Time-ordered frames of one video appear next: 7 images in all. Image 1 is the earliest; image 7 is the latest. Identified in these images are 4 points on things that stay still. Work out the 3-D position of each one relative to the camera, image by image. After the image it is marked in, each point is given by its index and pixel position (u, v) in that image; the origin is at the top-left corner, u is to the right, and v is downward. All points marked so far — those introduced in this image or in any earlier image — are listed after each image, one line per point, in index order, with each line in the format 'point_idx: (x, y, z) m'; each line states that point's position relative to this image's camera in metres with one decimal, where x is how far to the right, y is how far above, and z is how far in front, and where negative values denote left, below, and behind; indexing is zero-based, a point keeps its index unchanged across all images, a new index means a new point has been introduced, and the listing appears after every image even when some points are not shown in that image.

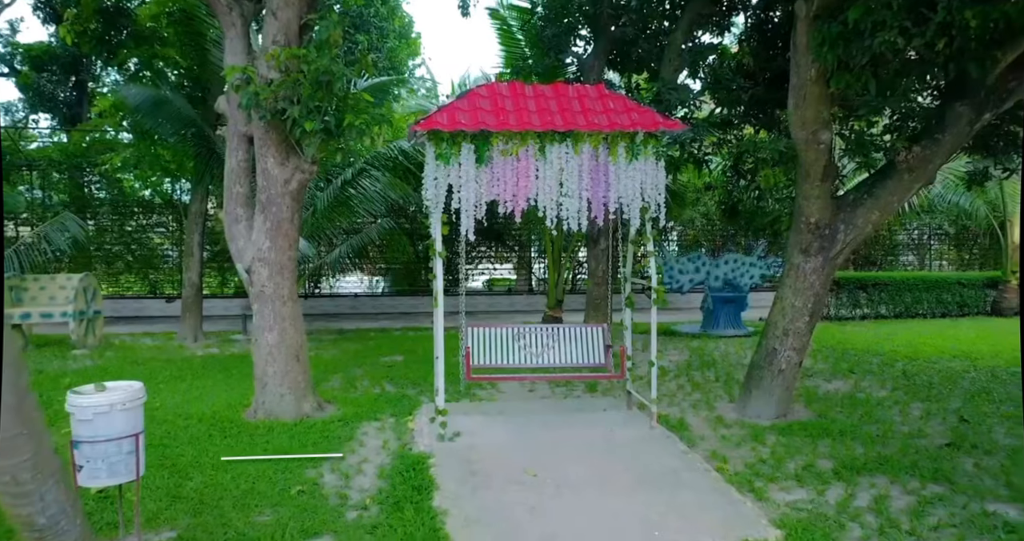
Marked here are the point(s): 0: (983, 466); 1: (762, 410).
0: (+3.3, -1.3, +3.9) m
1: (+2.2, -1.2, +4.9) m
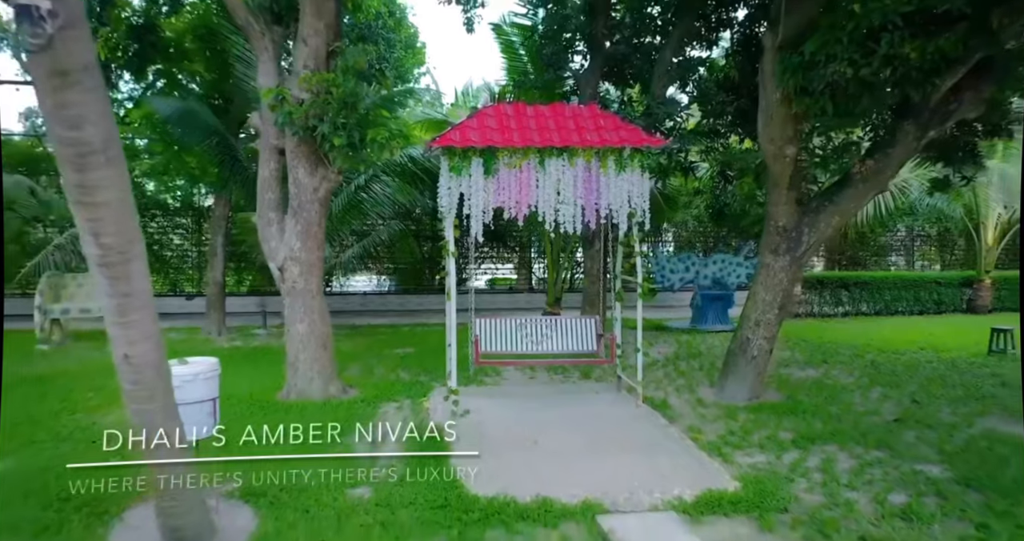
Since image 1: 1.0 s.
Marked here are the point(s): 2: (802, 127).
0: (+3.3, -1.3, +4.6) m
1: (+2.2, -1.2, +5.5) m
2: (+2.7, +1.3, +5.2) m
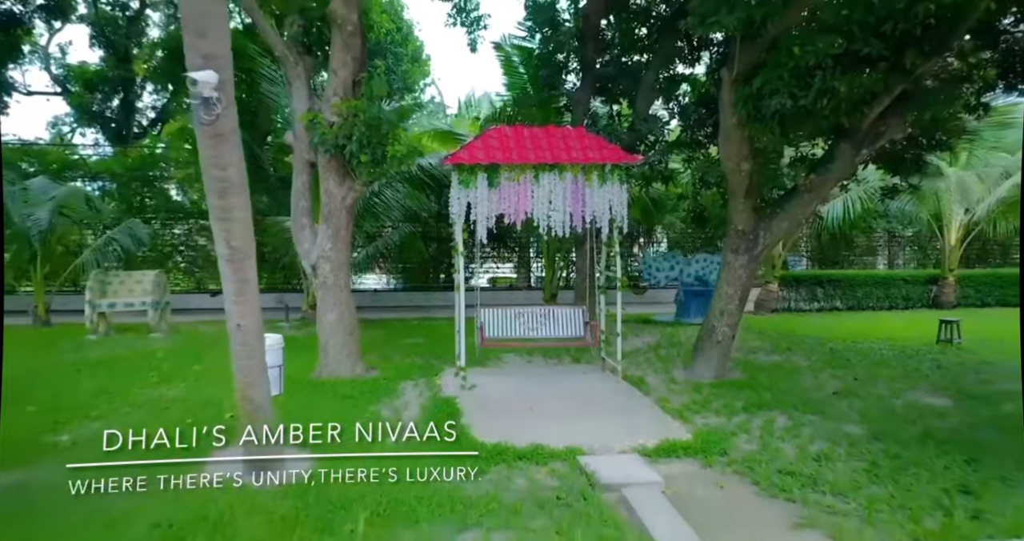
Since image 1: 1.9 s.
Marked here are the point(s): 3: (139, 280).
0: (+3.3, -1.3, +5.5) m
1: (+2.2, -1.1, +6.4) m
2: (+2.7, +1.4, +6.2) m
3: (-6.0, -0.2, +9.2) m
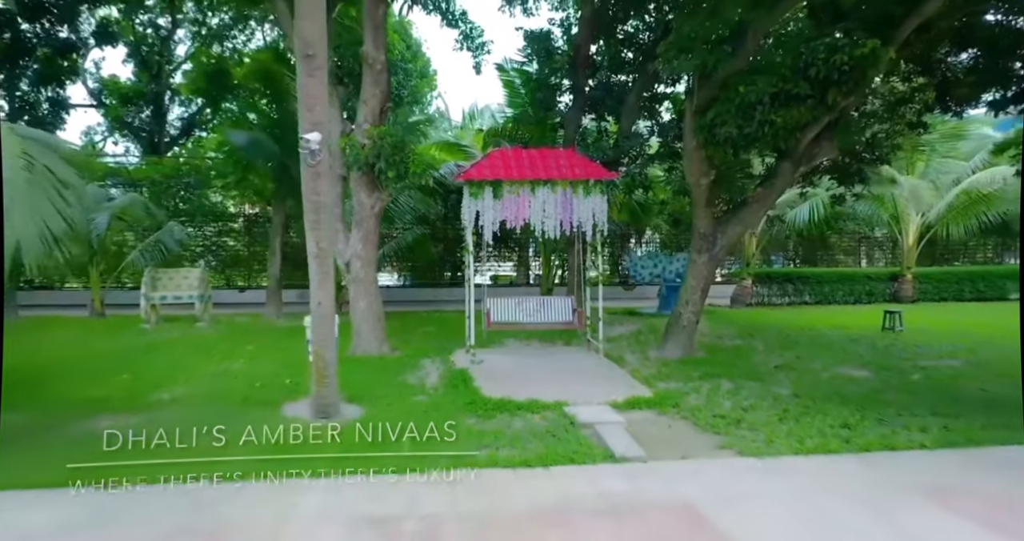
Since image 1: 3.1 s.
0: (+3.3, -1.2, +6.8) m
1: (+2.2, -1.1, +7.7) m
2: (+2.7, +1.4, +7.4) m
3: (-6.0, -0.1, +10.4) m
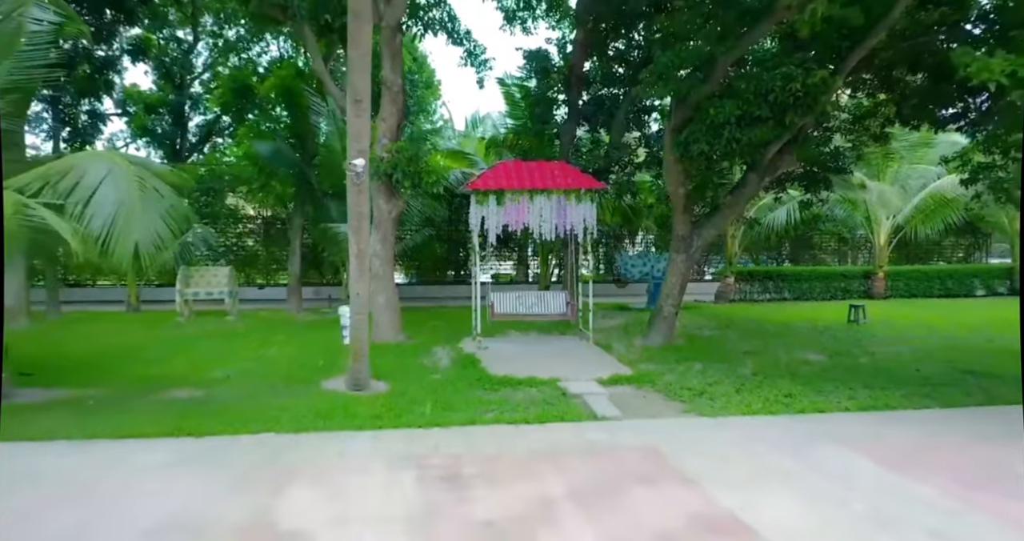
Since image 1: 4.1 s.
0: (+3.3, -1.2, +7.8) m
1: (+2.2, -1.0, +8.8) m
2: (+2.7, +1.4, +8.5) m
3: (-6.0, -0.1, +11.5) m
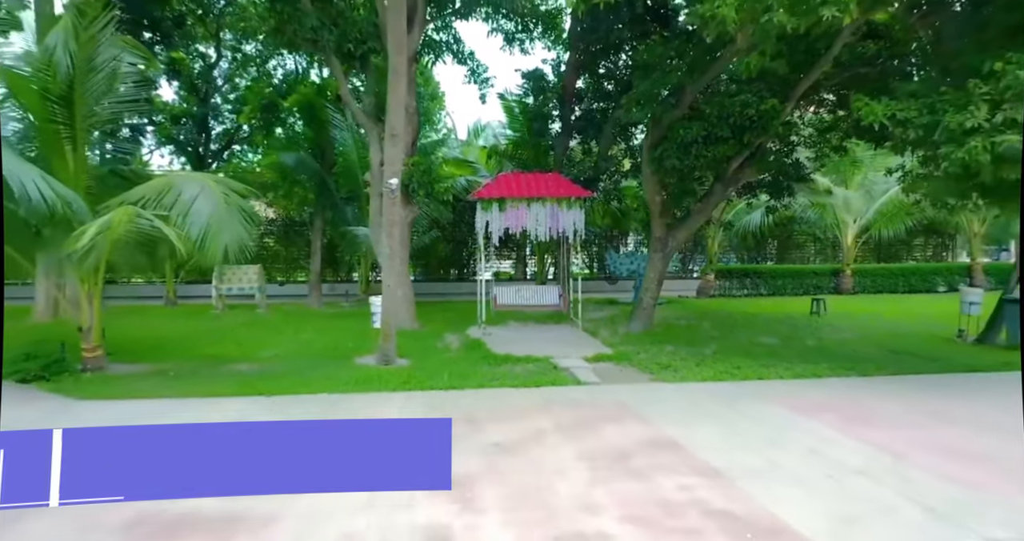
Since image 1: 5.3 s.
0: (+3.3, -1.1, +9.2) m
1: (+2.2, -1.0, +10.1) m
2: (+2.7, +1.5, +9.8) m
3: (-6.0, 0.0, +12.8) m
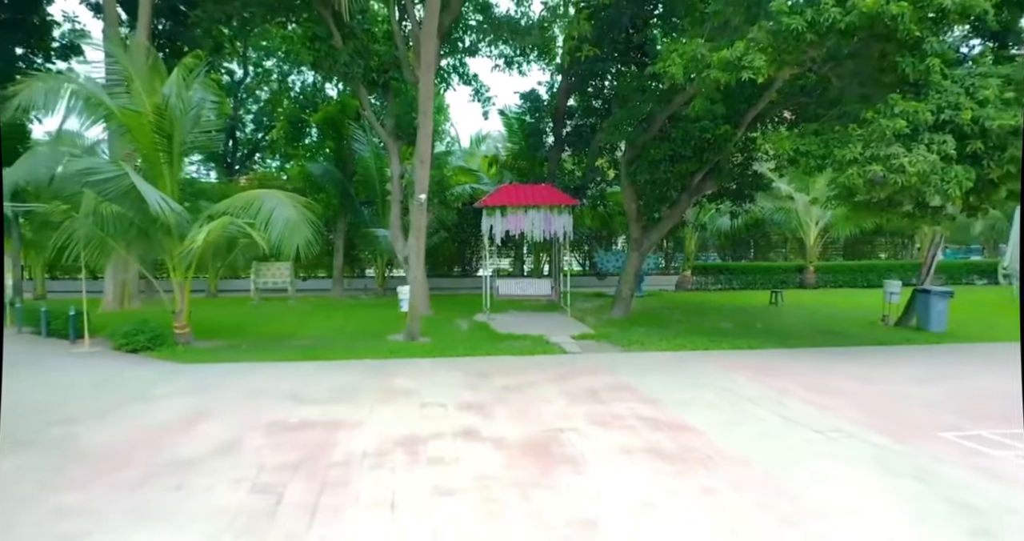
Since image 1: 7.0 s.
0: (+3.3, -1.1, +11.0) m
1: (+2.2, -0.9, +12.0) m
2: (+2.7, +1.6, +11.7) m
3: (-6.0, +0.1, +14.6) m
